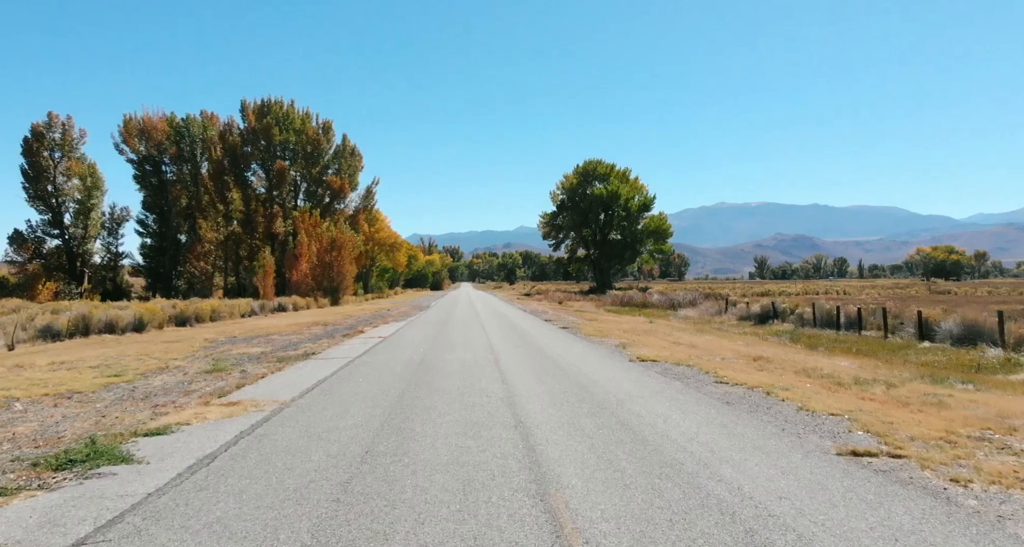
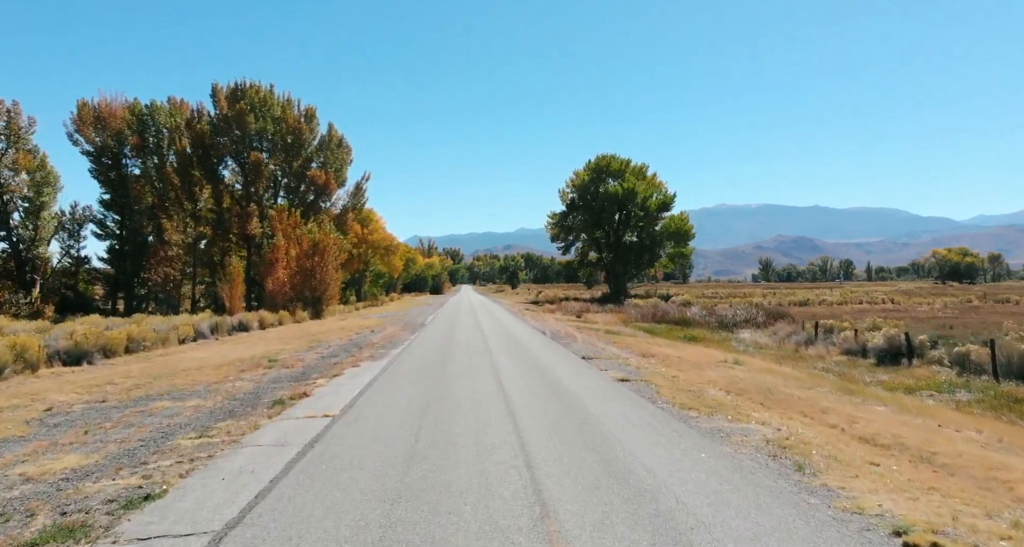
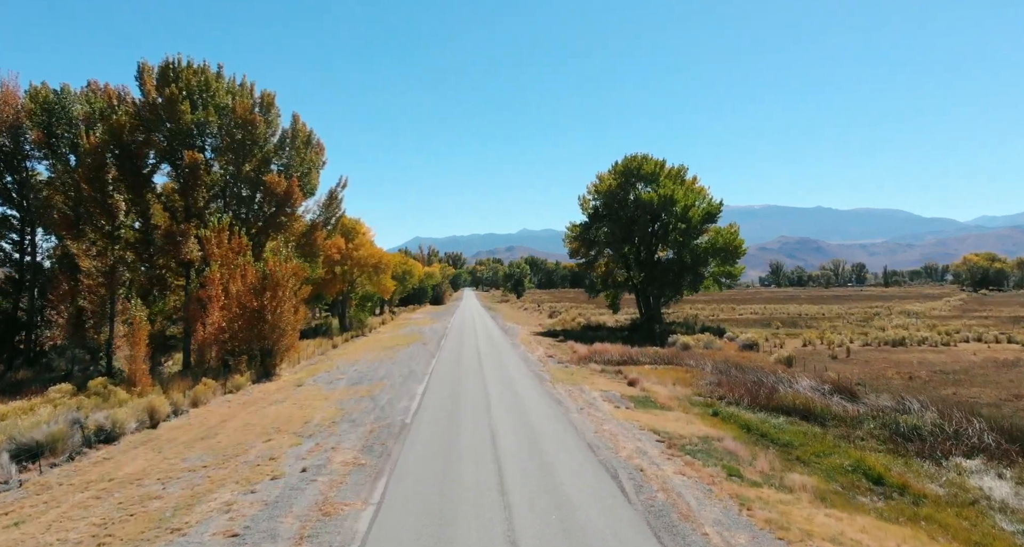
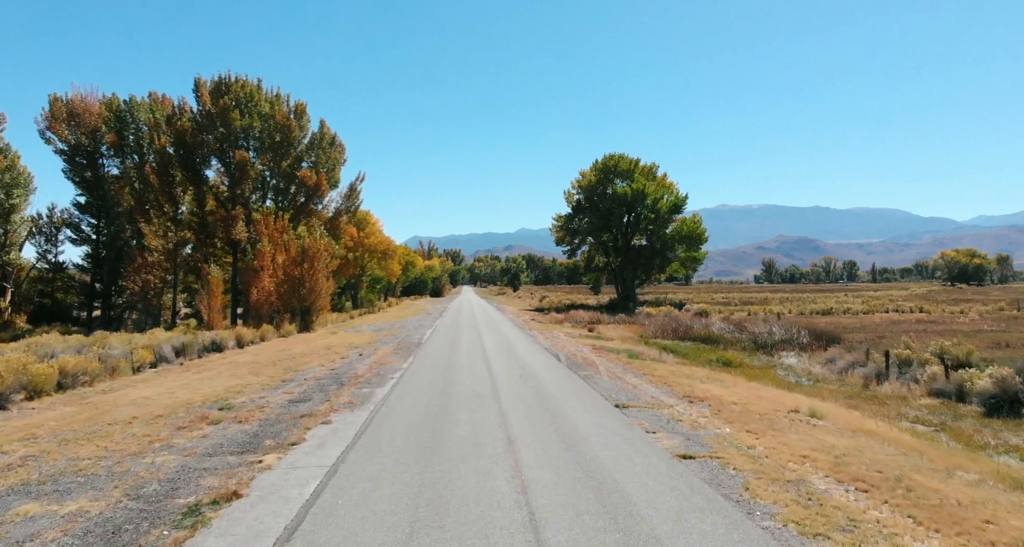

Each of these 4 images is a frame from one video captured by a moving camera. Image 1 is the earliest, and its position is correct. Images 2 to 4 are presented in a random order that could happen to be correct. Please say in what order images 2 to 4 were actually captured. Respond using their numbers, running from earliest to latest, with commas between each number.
2, 4, 3
